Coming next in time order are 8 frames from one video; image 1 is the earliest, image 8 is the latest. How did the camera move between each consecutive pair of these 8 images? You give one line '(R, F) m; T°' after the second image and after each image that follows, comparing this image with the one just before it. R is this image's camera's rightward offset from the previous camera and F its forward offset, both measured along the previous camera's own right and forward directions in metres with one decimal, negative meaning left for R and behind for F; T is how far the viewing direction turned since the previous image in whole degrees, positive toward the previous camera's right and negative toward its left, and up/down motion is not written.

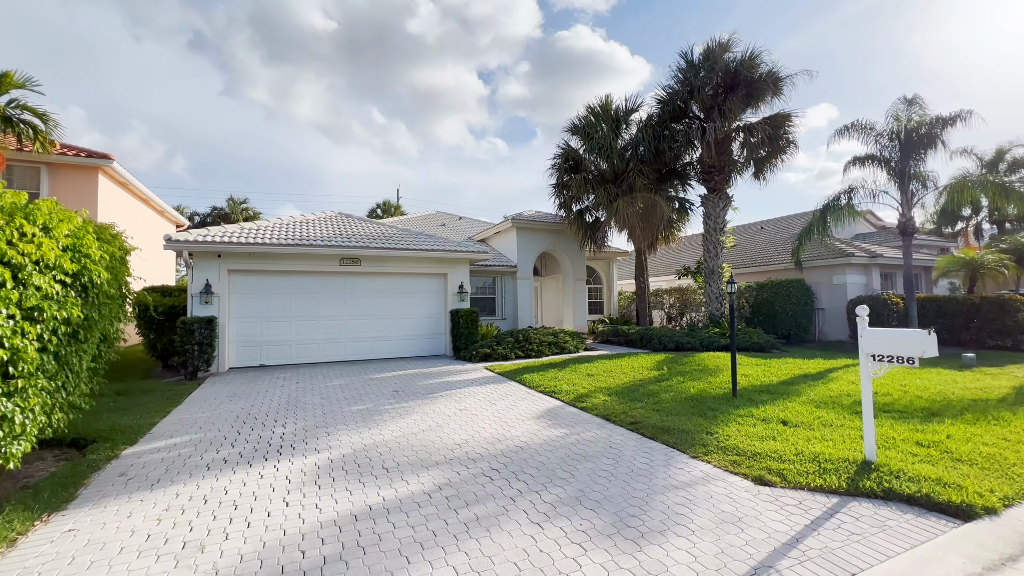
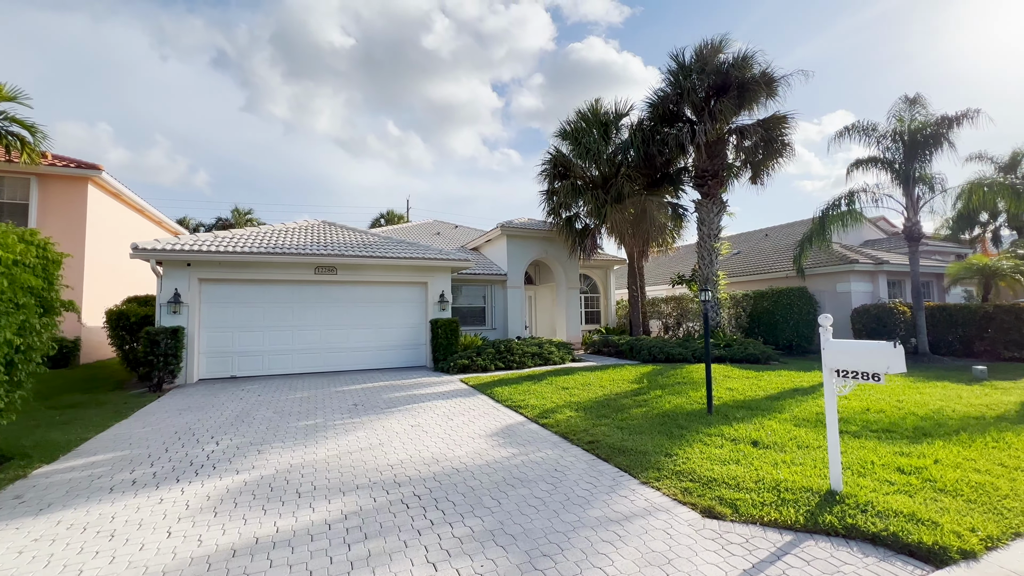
(+0.8, +0.4) m; -2°
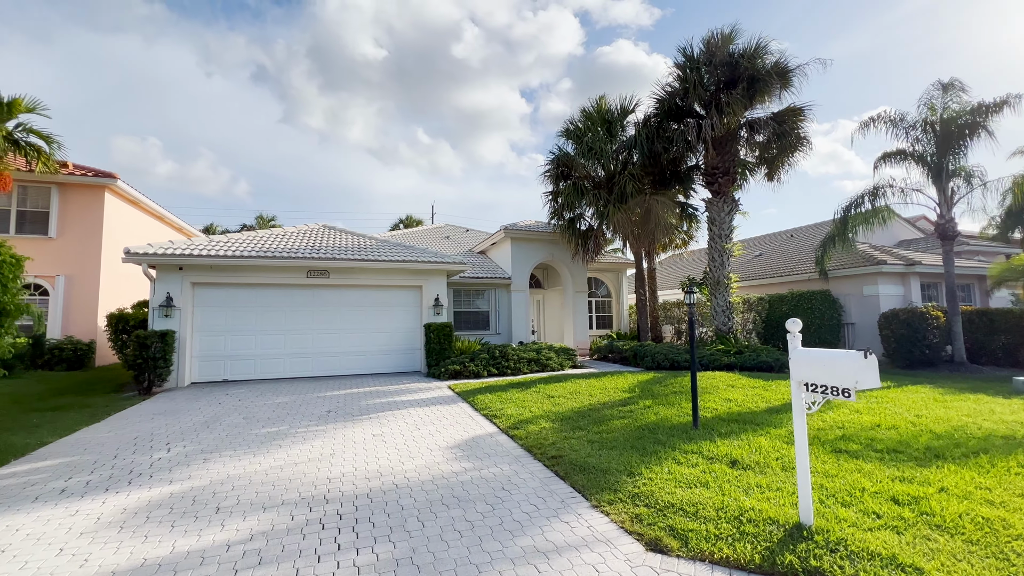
(+0.8, +0.4) m; -4°
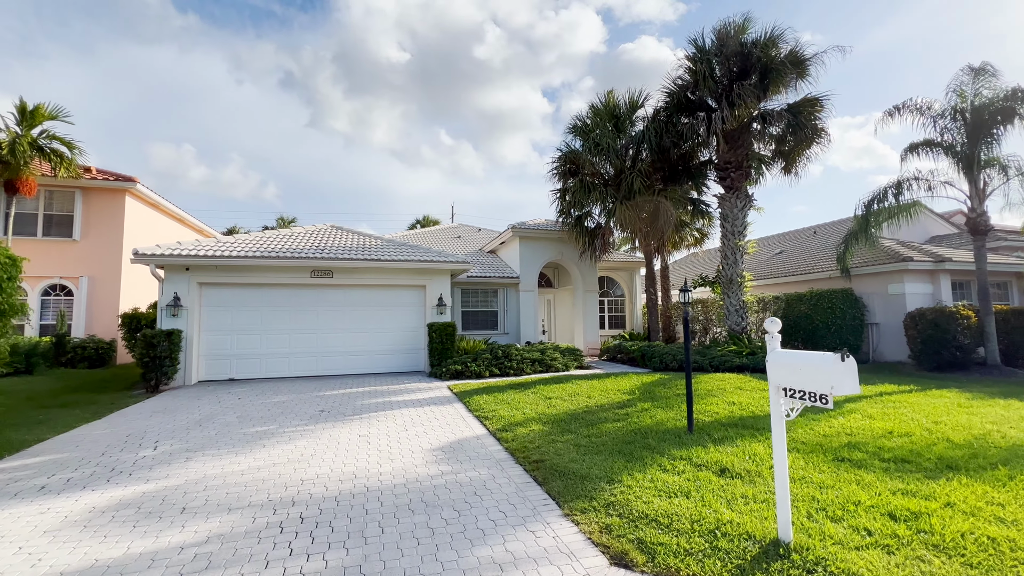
(+0.4, +0.2) m; -3°
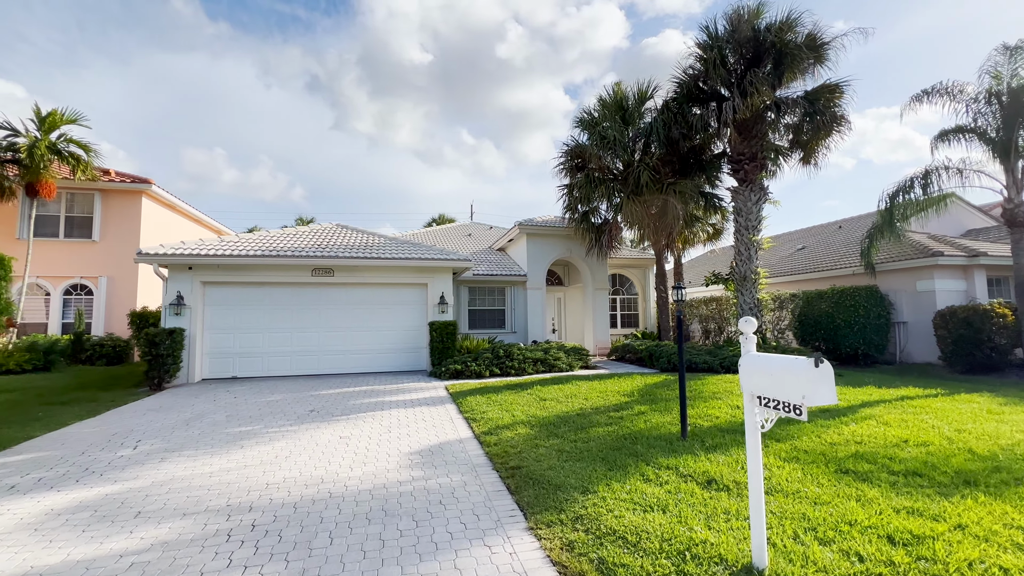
(+0.5, +0.3) m; -3°
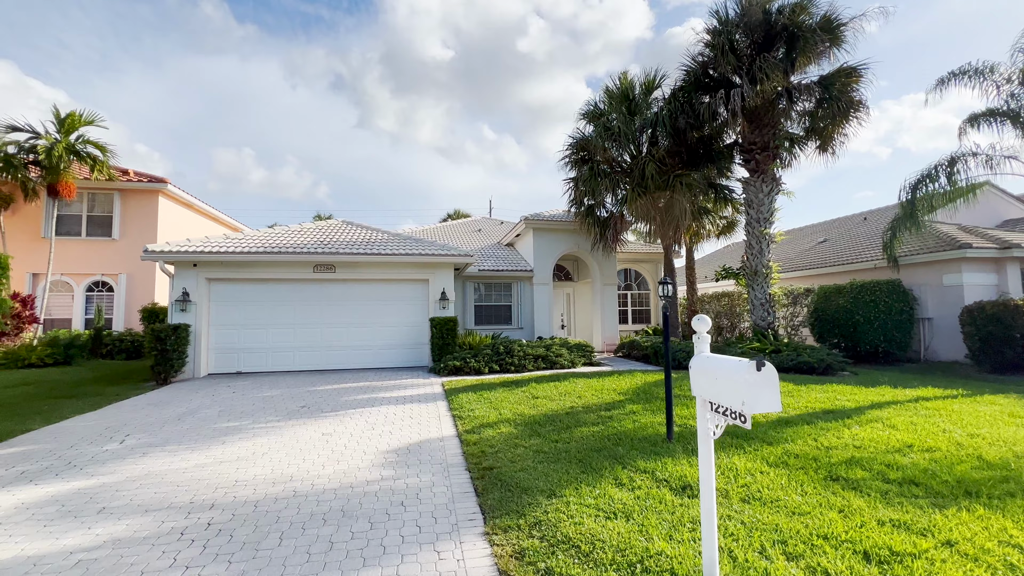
(+0.5, +0.2) m; -3°
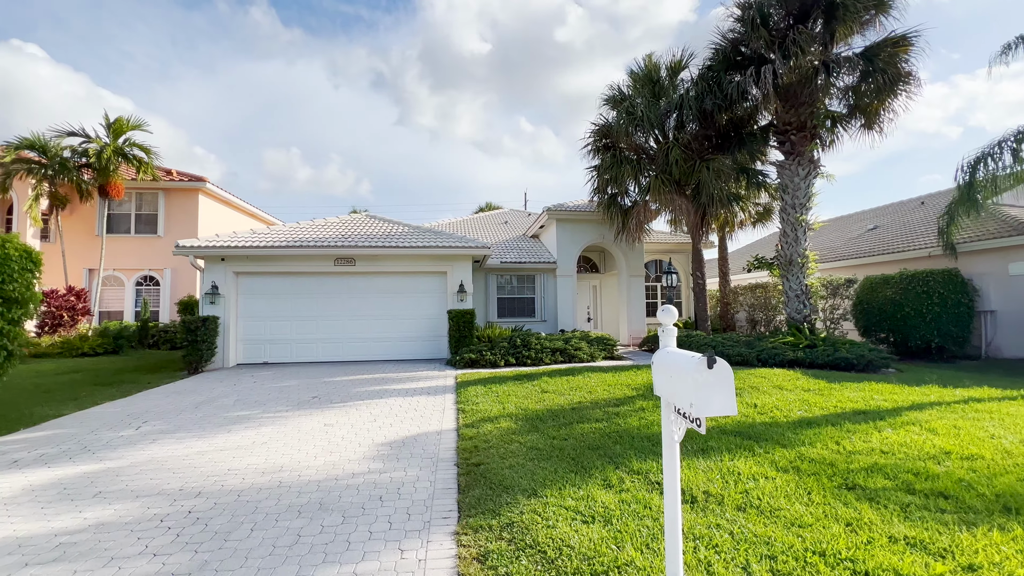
(+0.5, +0.2) m; -5°
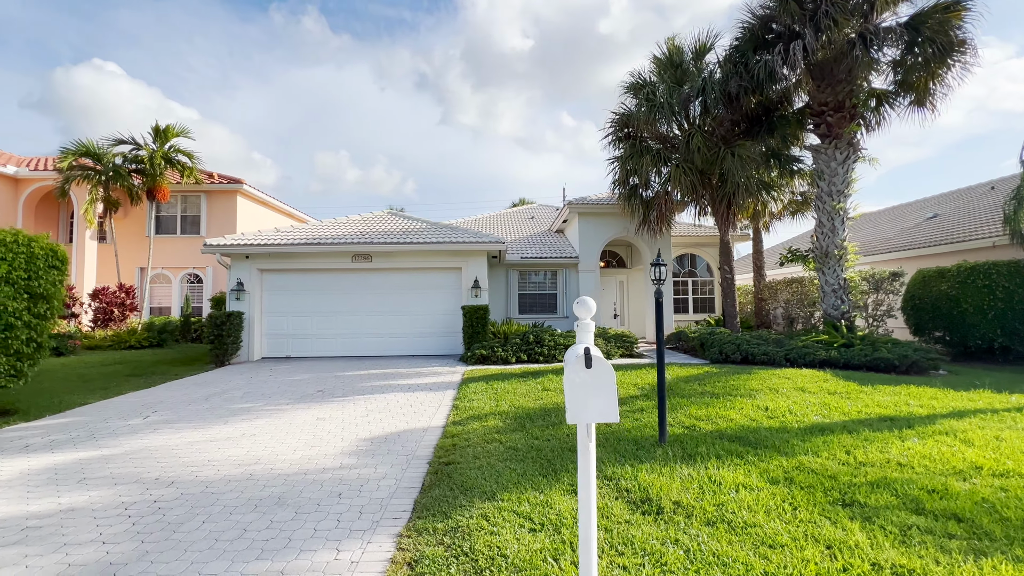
(+0.6, +0.2) m; -5°
